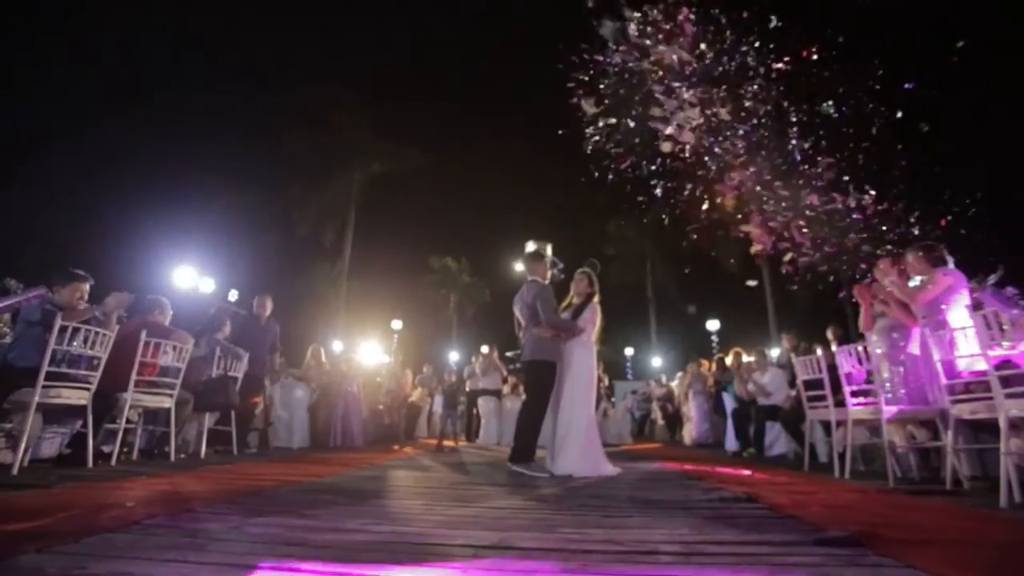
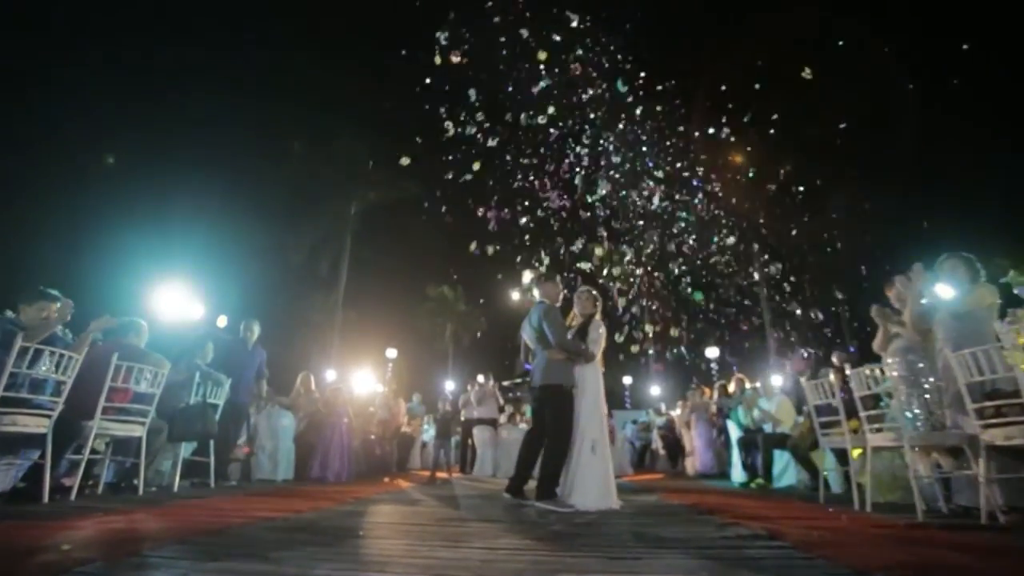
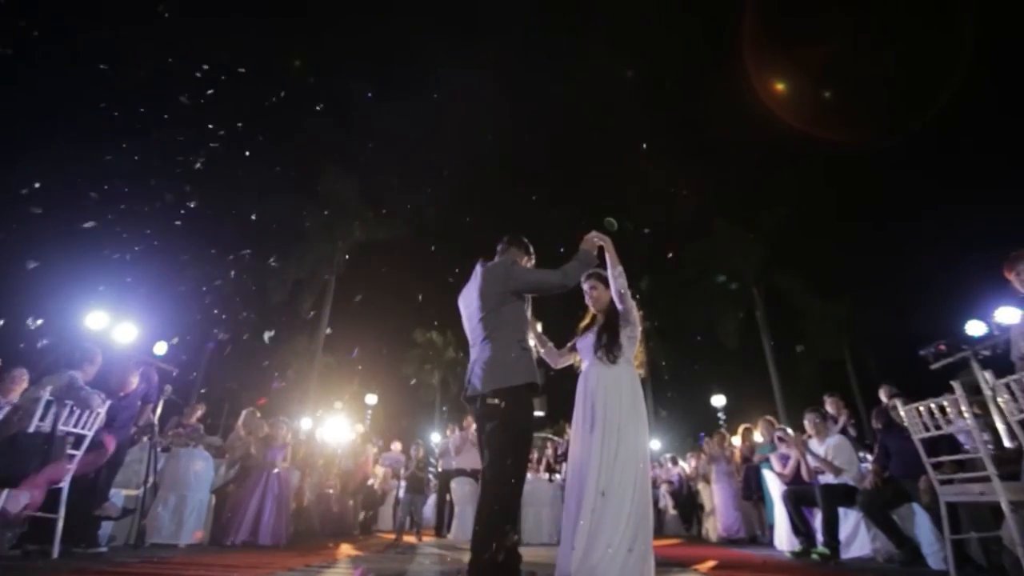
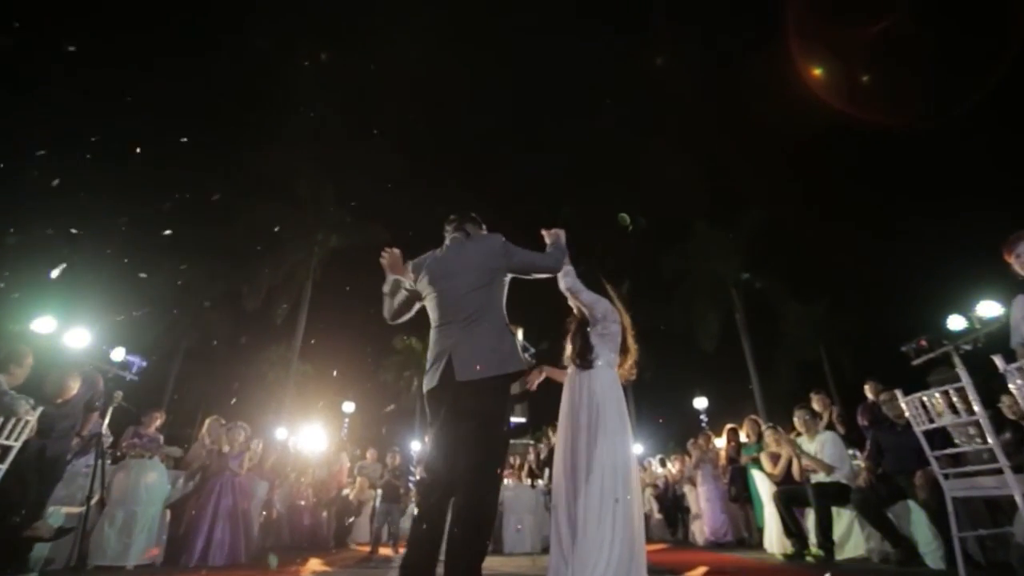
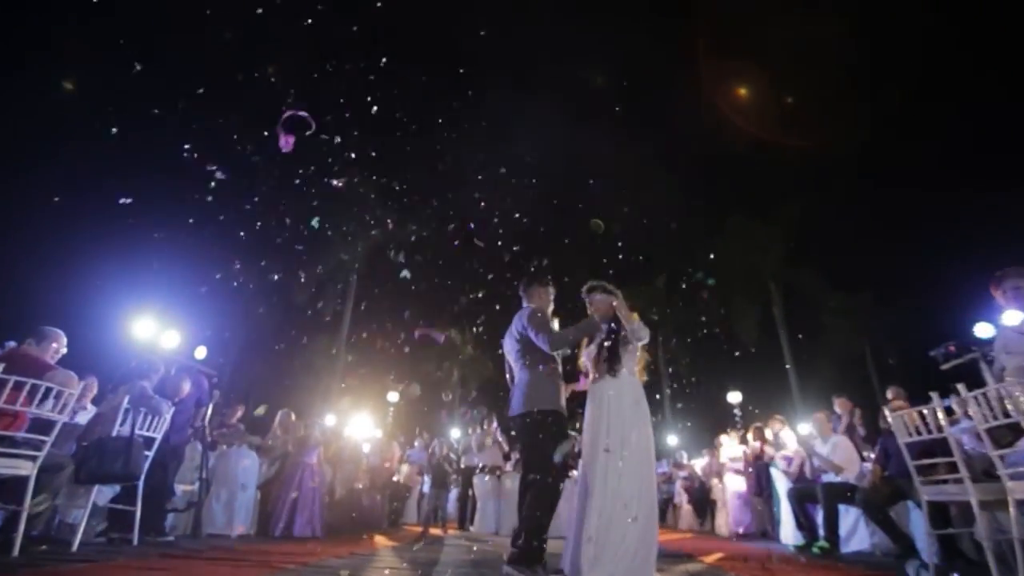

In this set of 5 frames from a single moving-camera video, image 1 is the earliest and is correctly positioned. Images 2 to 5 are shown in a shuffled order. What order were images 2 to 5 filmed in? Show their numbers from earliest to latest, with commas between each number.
2, 5, 3, 4
